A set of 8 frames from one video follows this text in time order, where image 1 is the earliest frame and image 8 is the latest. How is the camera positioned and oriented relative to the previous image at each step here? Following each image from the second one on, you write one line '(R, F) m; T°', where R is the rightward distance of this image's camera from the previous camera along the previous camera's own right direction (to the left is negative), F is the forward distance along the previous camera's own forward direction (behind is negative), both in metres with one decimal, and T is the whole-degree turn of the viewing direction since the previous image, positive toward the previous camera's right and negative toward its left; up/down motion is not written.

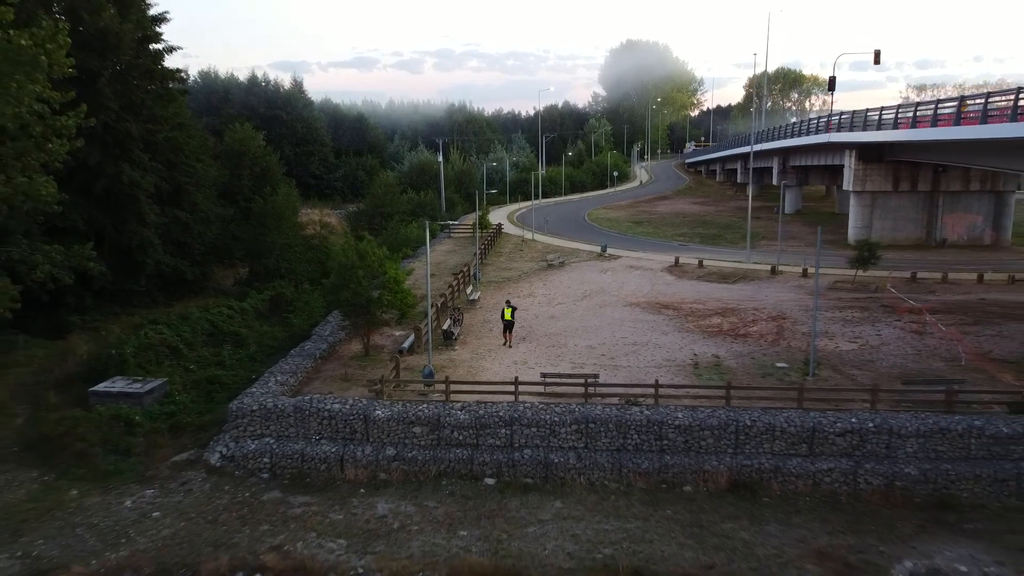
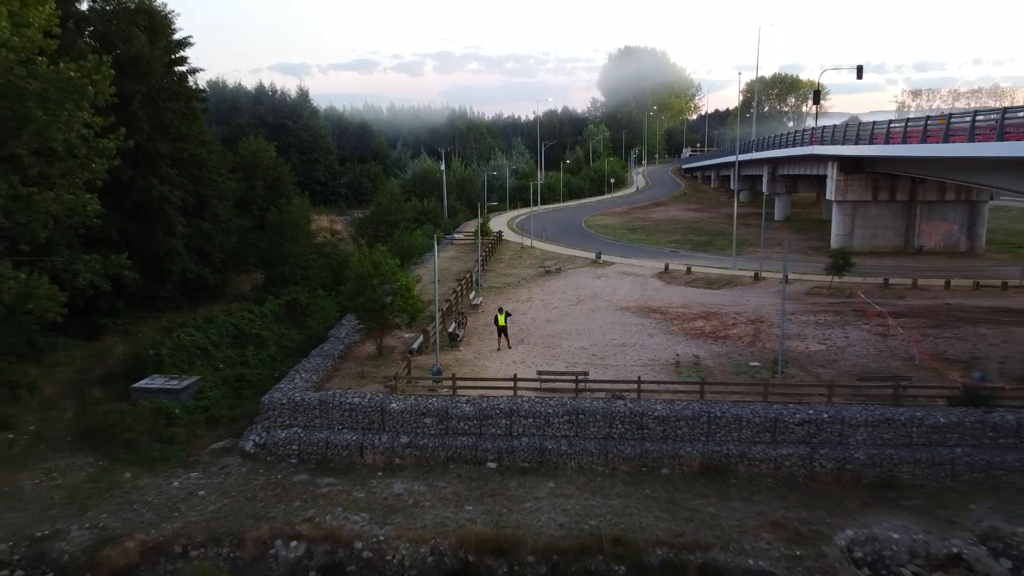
(0.0, -1.8) m; 0°
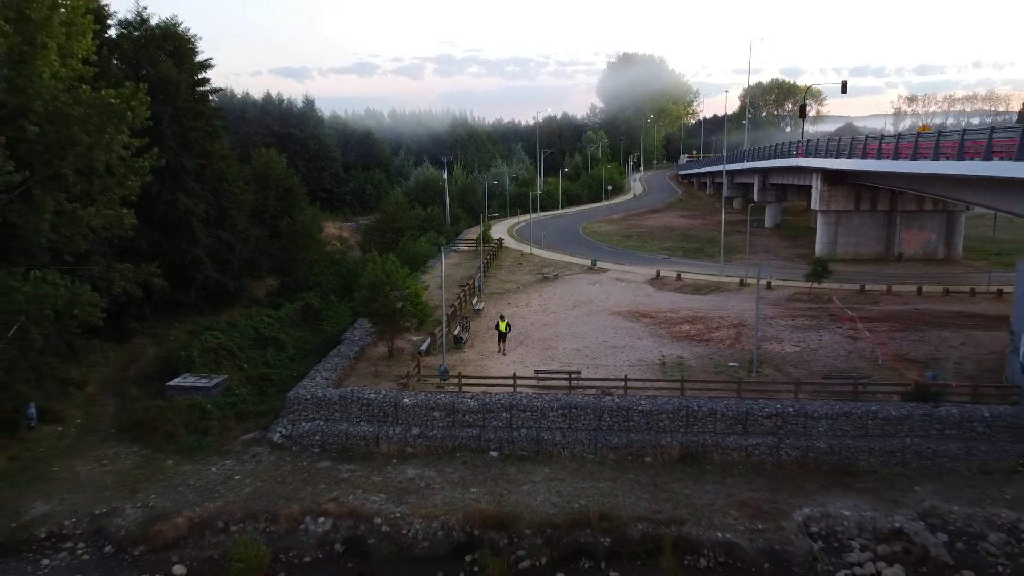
(0.0, -1.8) m; 0°
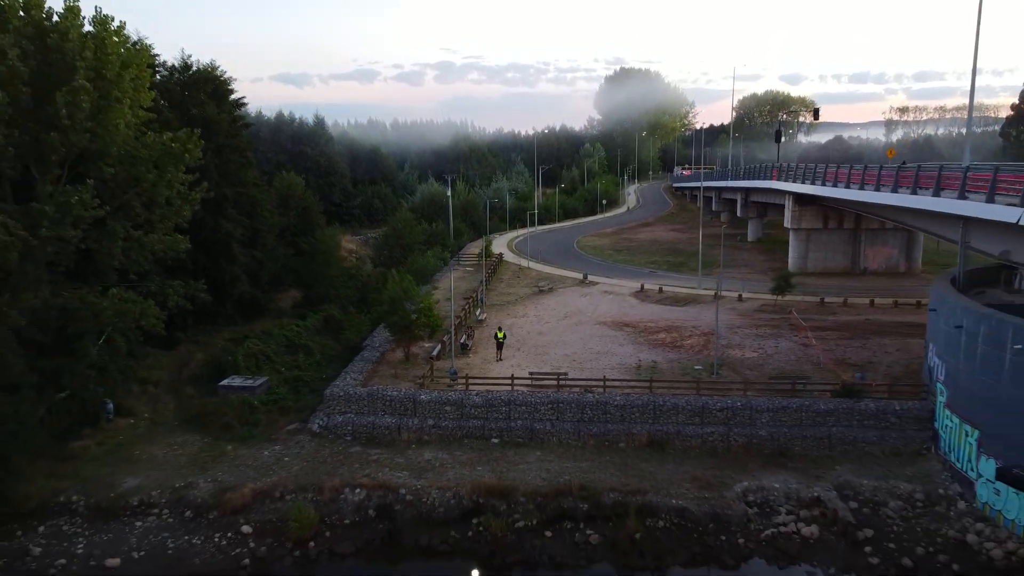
(0.0, -3.6) m; 0°
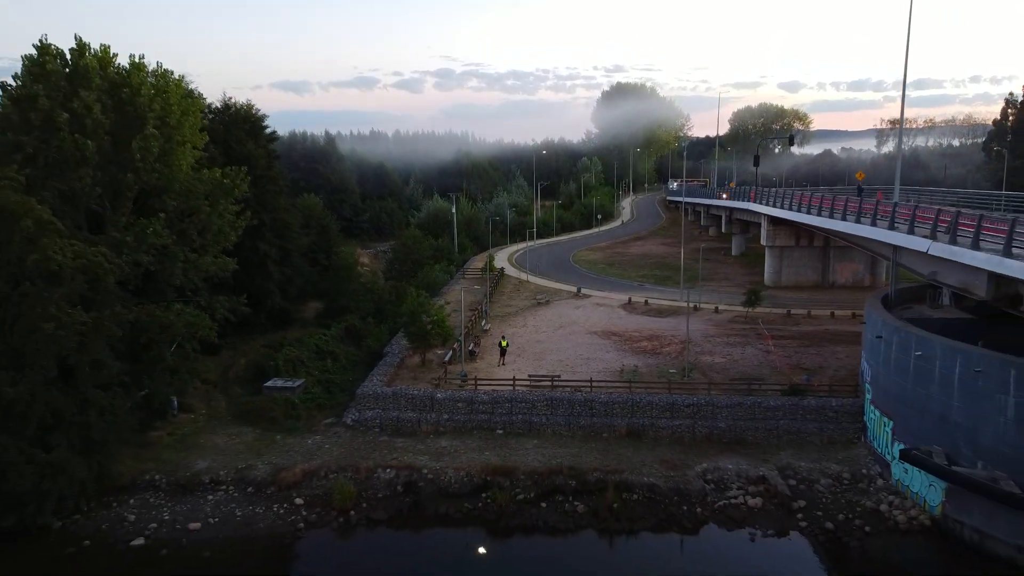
(-0.1, -4.1) m; 0°
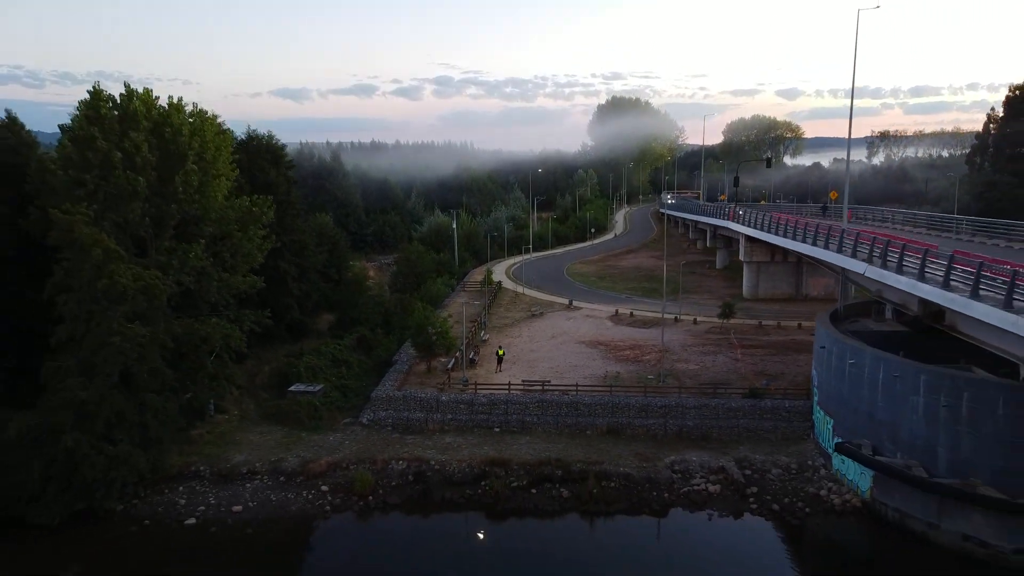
(+0.1, -3.6) m; 0°
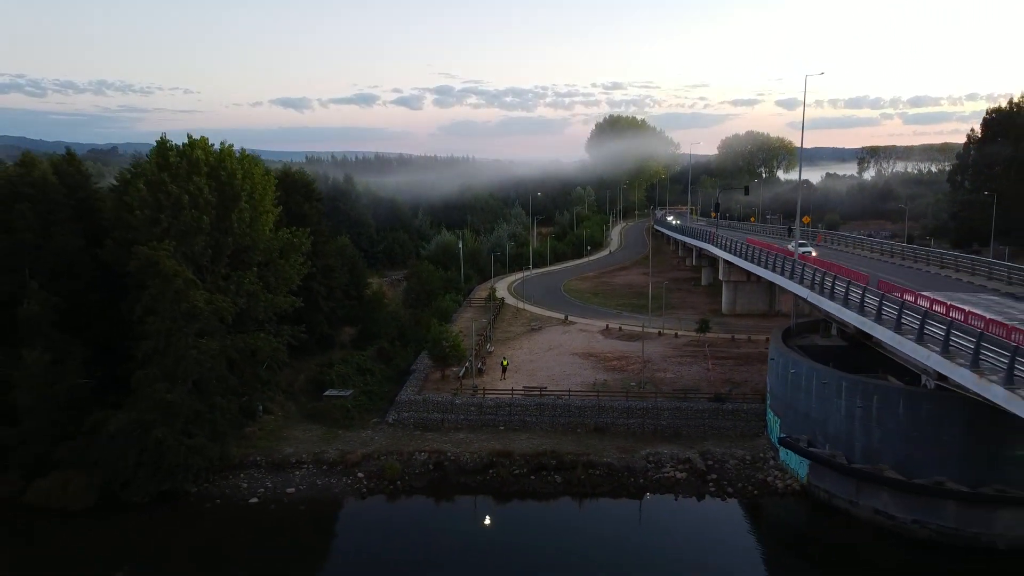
(-0.1, -5.4) m; 0°
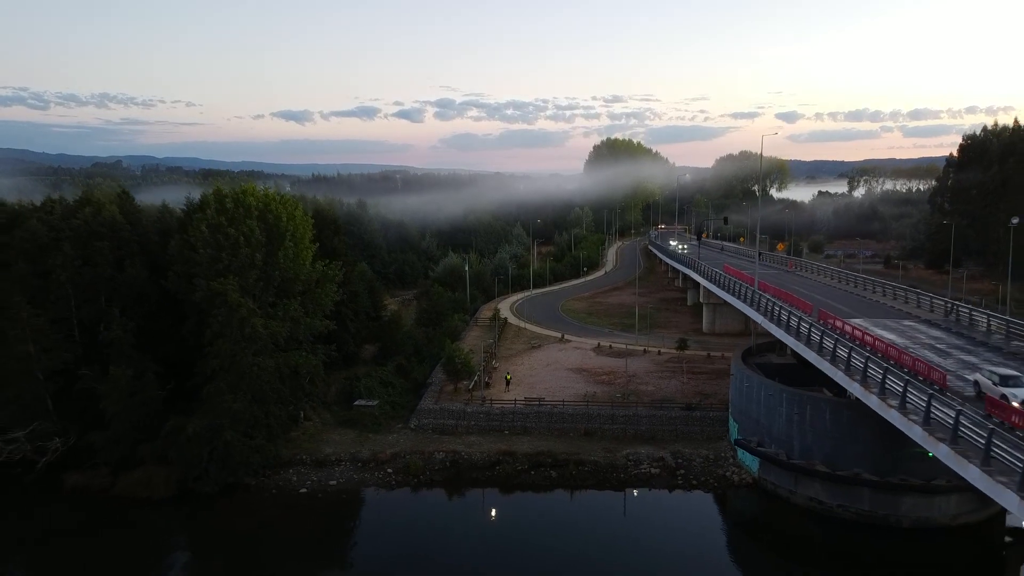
(-0.1, -6.3) m; 0°
